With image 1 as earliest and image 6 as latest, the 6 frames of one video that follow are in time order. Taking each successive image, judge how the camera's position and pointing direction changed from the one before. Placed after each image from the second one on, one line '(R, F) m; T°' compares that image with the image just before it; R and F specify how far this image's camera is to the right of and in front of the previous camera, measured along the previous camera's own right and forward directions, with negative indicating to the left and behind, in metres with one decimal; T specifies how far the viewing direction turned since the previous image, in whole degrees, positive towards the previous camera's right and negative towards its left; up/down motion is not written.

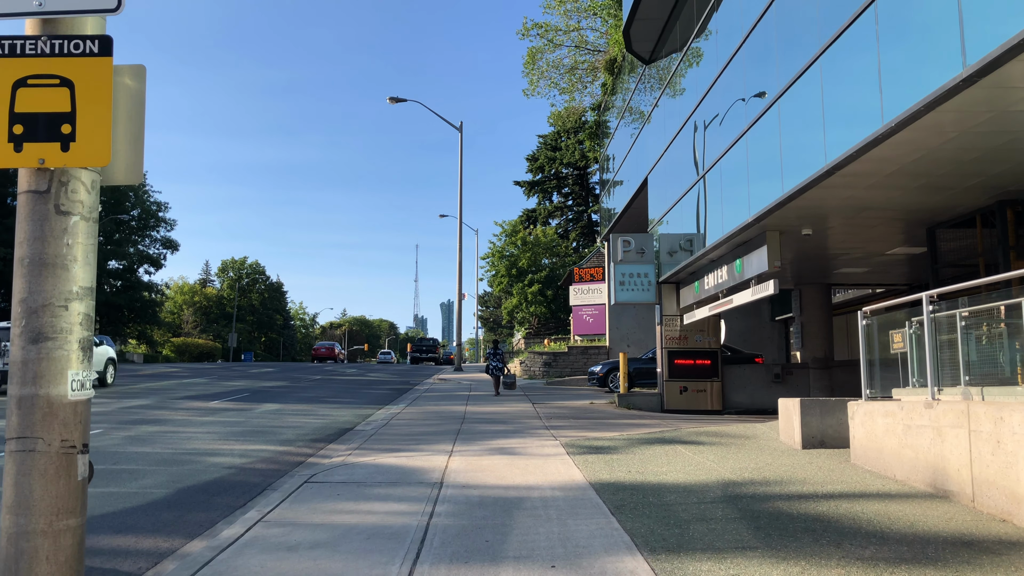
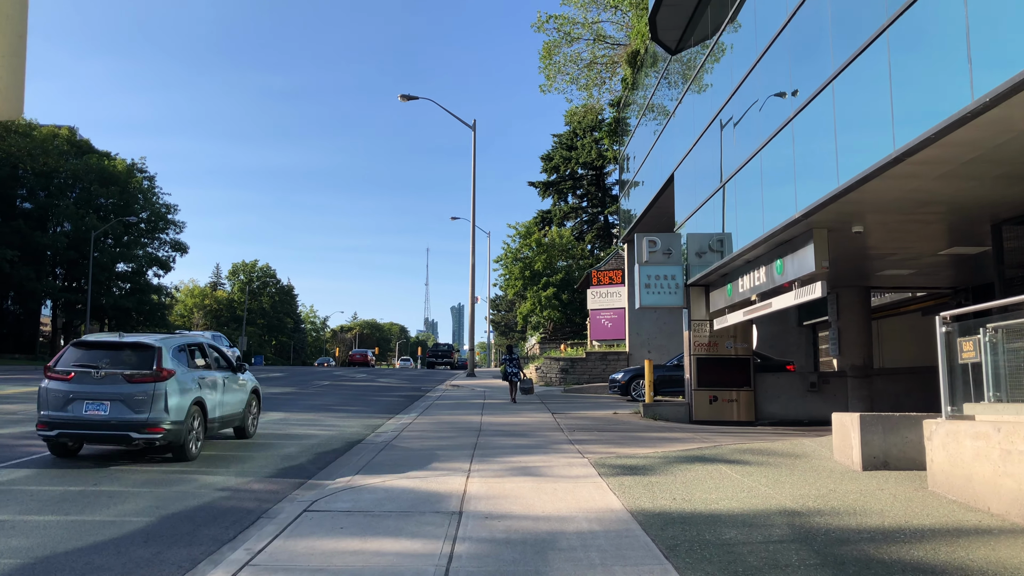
(-0.1, +0.9) m; -1°
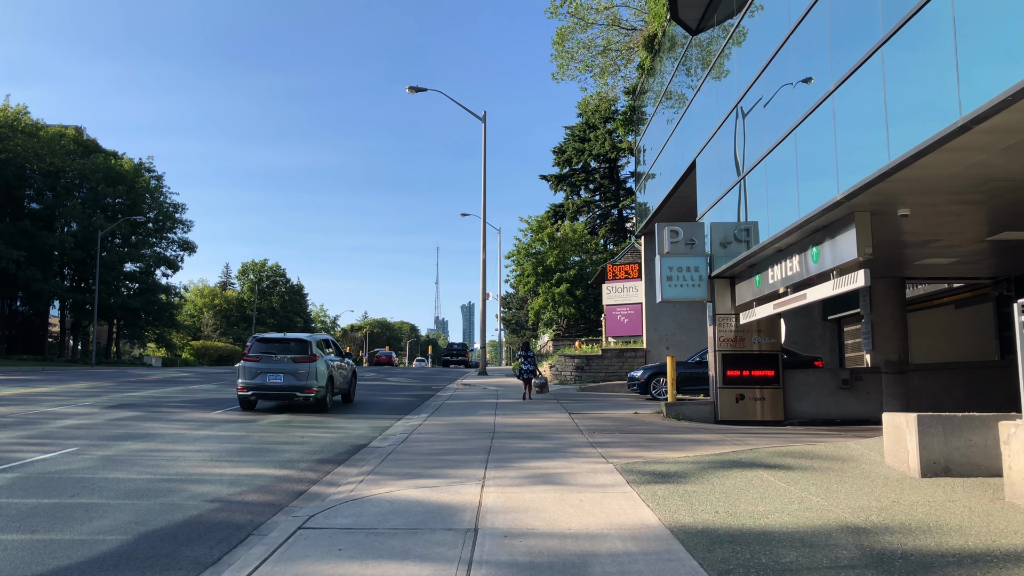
(-0.1, +0.8) m; -1°
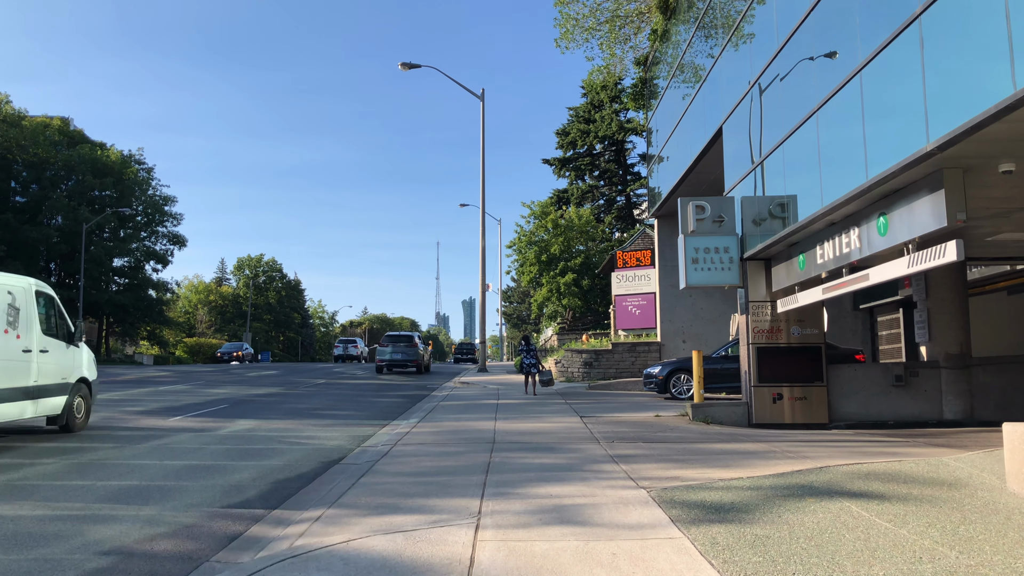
(0.0, +1.9) m; 0°
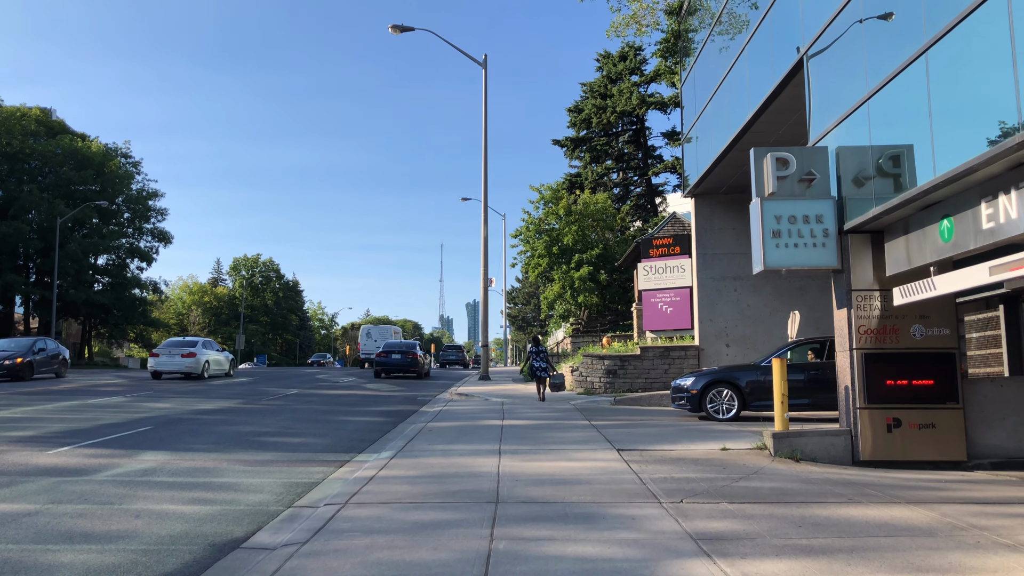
(-0.1, +3.5) m; 0°
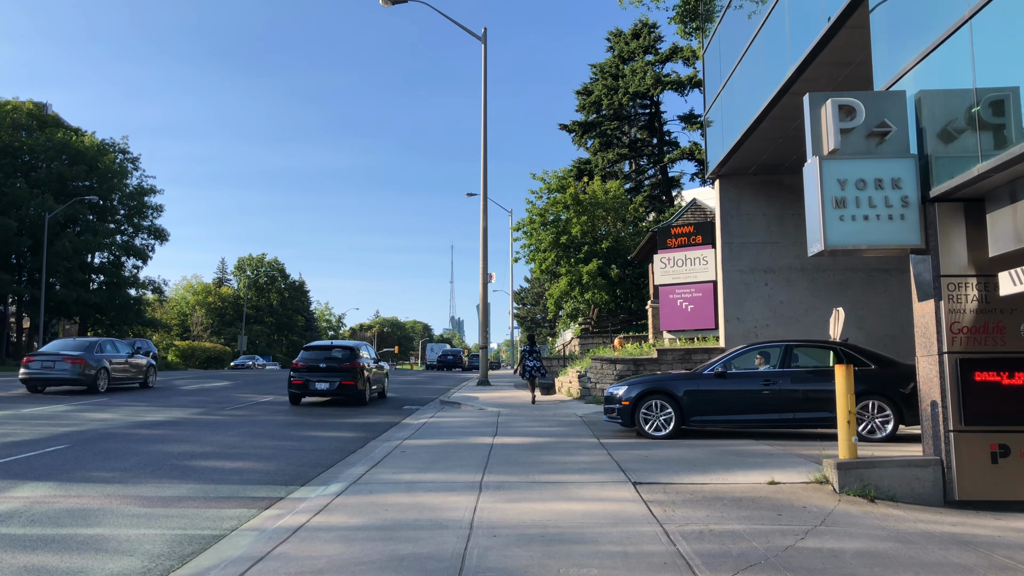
(+0.2, +2.1) m; -1°
